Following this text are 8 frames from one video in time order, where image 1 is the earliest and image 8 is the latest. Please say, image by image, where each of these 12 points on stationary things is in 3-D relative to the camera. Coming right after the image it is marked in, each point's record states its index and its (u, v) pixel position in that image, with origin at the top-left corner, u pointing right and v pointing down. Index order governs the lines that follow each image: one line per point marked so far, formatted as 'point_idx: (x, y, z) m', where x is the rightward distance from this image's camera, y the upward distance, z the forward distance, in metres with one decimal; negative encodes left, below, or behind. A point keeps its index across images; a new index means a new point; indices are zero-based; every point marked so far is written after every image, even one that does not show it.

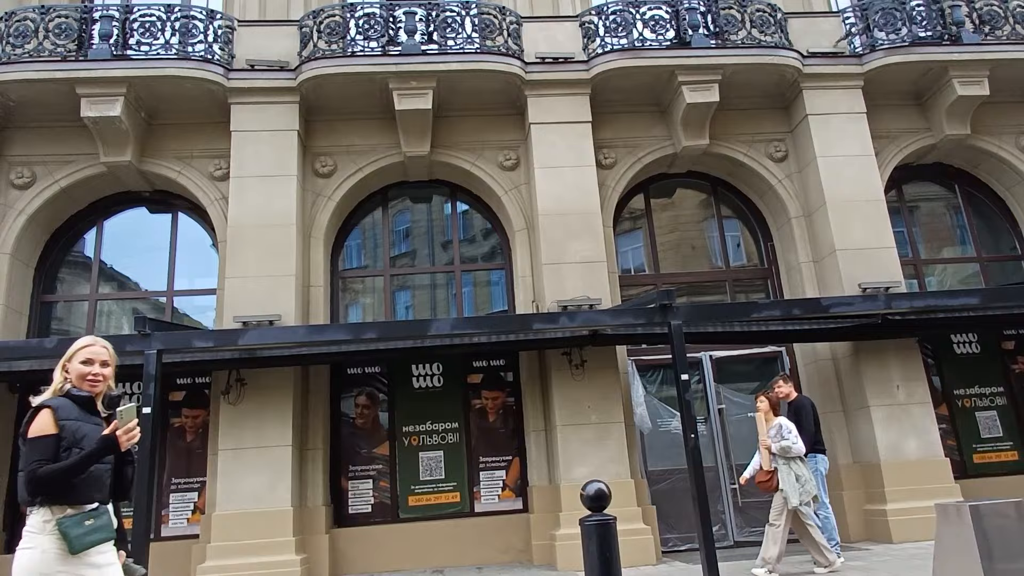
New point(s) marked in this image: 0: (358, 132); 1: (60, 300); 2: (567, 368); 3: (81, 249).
0: (-2.1, +2.2, +10.5) m
1: (-6.1, -0.2, +10.2) m
2: (+0.7, -1.0, +9.2) m
3: (-6.0, +0.6, +10.5) m
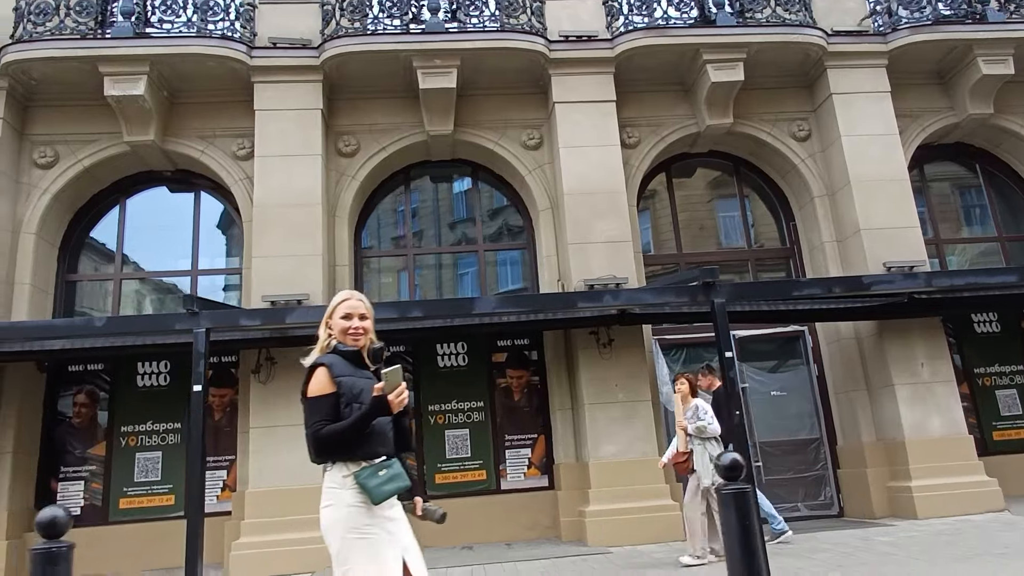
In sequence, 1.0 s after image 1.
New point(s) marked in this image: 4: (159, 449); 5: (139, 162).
0: (-1.8, +2.4, +10.5) m
1: (-5.8, +0.1, +10.2) m
2: (+1.0, -0.7, +9.2) m
3: (-5.7, +0.8, +10.5) m
4: (-4.5, -2.1, +9.7) m
5: (-5.1, +1.7, +10.3) m
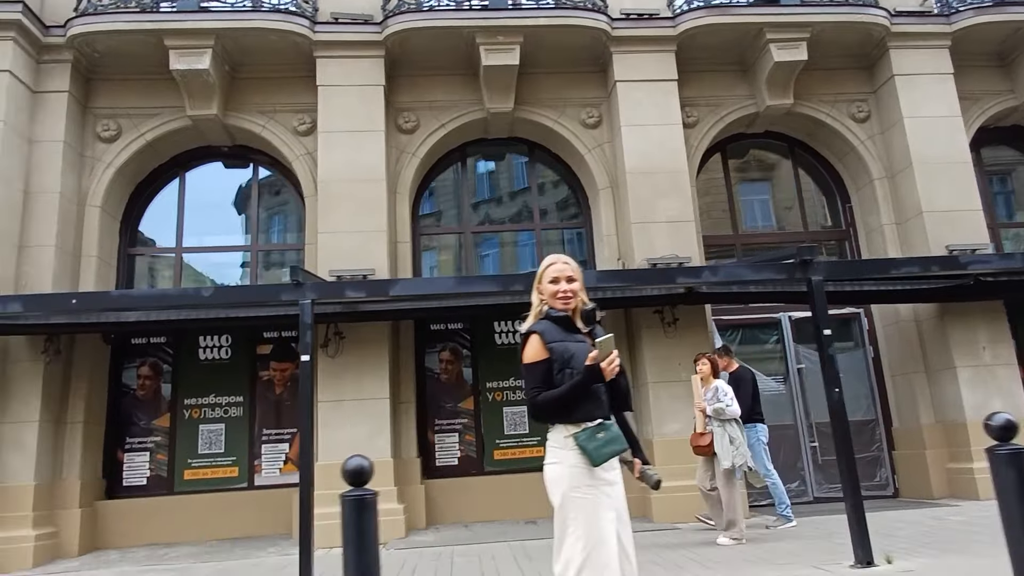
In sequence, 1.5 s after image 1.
0: (-1.0, +2.8, +10.4) m
1: (-5.0, +0.5, +10.3) m
2: (+1.8, -0.5, +9.2) m
3: (-4.9, +1.2, +10.5) m
4: (-3.8, -1.7, +9.8) m
5: (-4.2, +2.1, +10.3) m
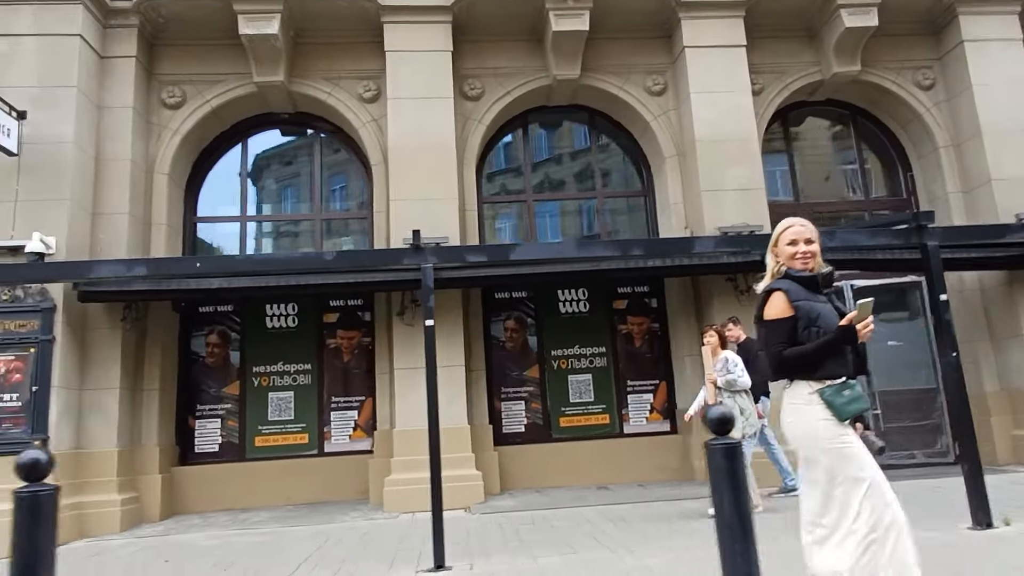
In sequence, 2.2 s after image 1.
0: (-0.1, +3.2, +10.3) m
1: (-4.1, +0.9, +10.2) m
2: (+2.7, -0.1, +9.3) m
3: (-4.0, +1.6, +10.5) m
4: (-2.9, -1.3, +9.9) m
5: (-3.4, +2.5, +10.2) m
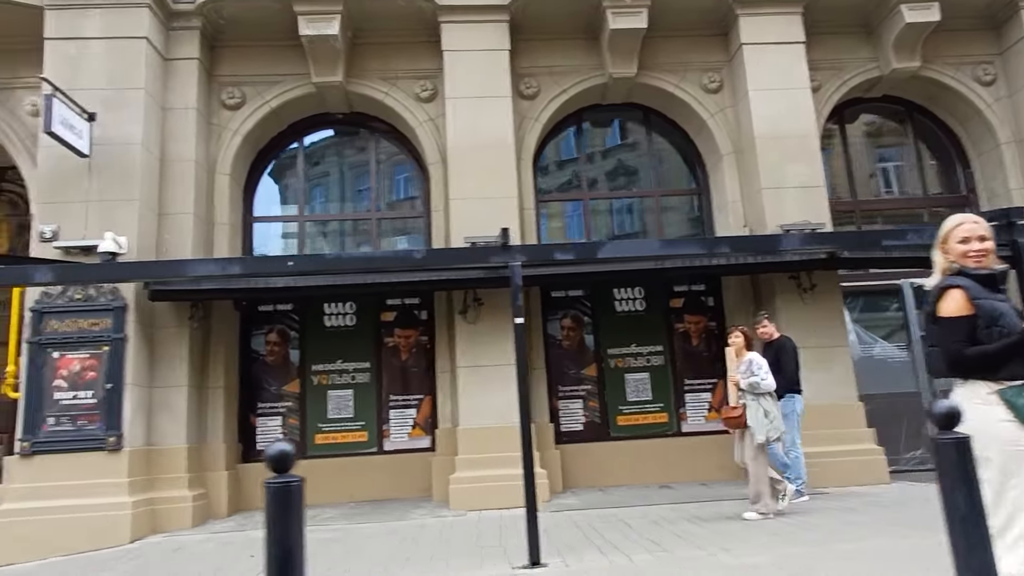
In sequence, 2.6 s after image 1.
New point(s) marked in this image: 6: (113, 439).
0: (+0.7, +3.2, +10.3) m
1: (-3.3, +0.9, +10.3) m
2: (+3.4, 0.0, +9.2) m
3: (-3.2, +1.7, +10.6) m
4: (-2.1, -1.3, +10.0) m
5: (-2.6, +2.5, +10.3) m
6: (-4.2, -1.6, +7.9) m
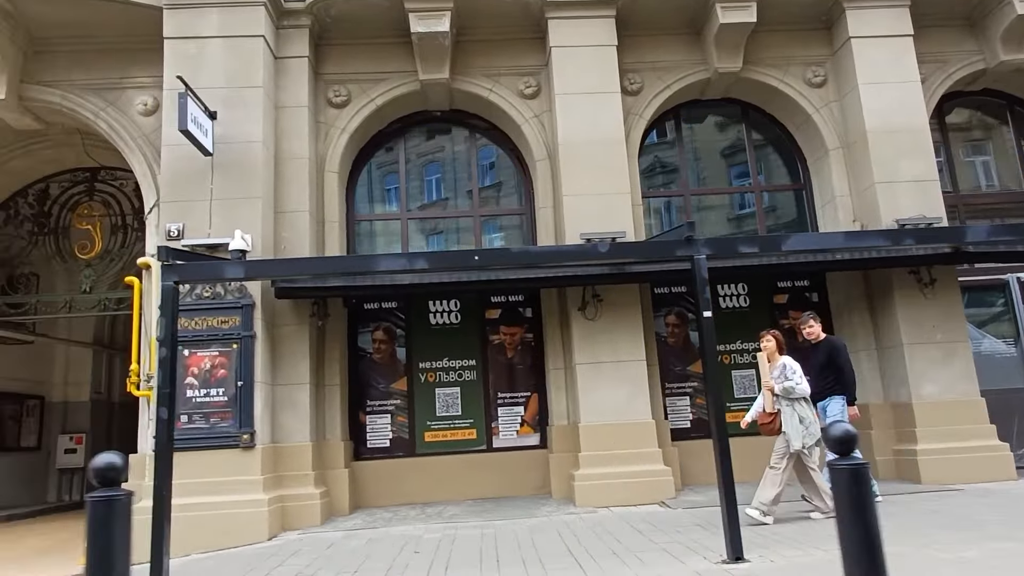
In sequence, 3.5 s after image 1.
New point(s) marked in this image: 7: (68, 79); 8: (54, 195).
0: (+2.1, +3.3, +10.3) m
1: (-1.9, +0.9, +10.3) m
2: (+4.8, 0.0, +9.1) m
3: (-1.8, +1.7, +10.6) m
4: (-0.7, -1.3, +9.9) m
5: (-1.2, +2.5, +10.3) m
6: (-2.8, -1.6, +7.9) m
7: (-5.7, +2.7, +9.7) m
8: (-7.2, +1.5, +12.0) m
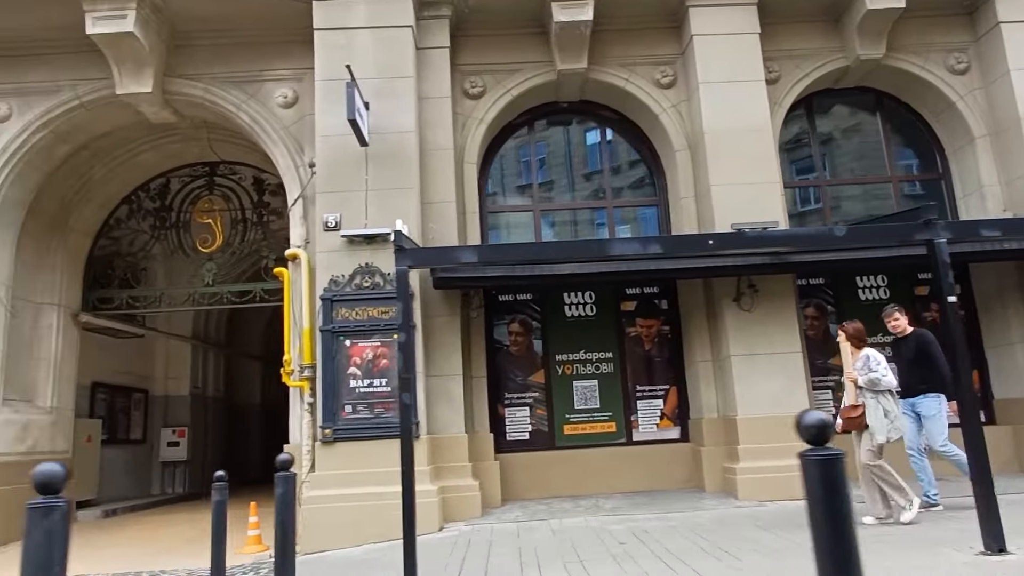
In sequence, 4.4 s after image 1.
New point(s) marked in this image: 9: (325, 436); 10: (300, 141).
0: (+3.9, +3.4, +10.1) m
1: (-0.1, +1.0, +10.3) m
2: (+6.6, +0.1, +8.8) m
3: (0.0, +1.8, +10.5) m
4: (+1.1, -1.2, +9.9) m
5: (+0.6, +2.6, +10.2) m
6: (-1.0, -1.4, +7.9) m
7: (-3.9, +2.8, +9.8) m
8: (-5.4, +1.6, +12.1) m
9: (-1.9, -1.5, +7.9) m
10: (-2.7, +1.9, +9.6) m
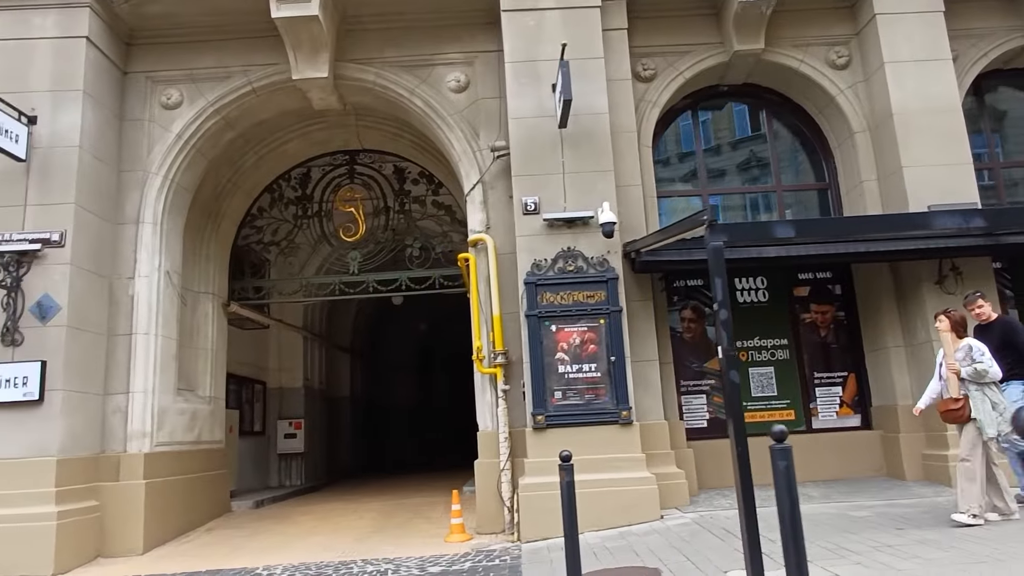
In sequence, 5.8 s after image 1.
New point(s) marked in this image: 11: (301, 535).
0: (+6.1, +3.6, +9.9) m
1: (+2.1, +1.2, +10.1) m
2: (+8.8, +0.3, +8.6) m
3: (+2.2, +2.0, +10.3) m
4: (+3.3, -1.0, +9.7) m
5: (+2.8, +2.8, +10.1) m
6: (+1.2, -1.3, +7.8) m
7: (-1.7, +3.0, +9.7) m
8: (-3.1, +1.7, +12.0) m
9: (+0.3, -1.4, +7.8) m
10: (-0.5, +2.0, +9.4) m
11: (-2.5, -3.0, +9.1) m
